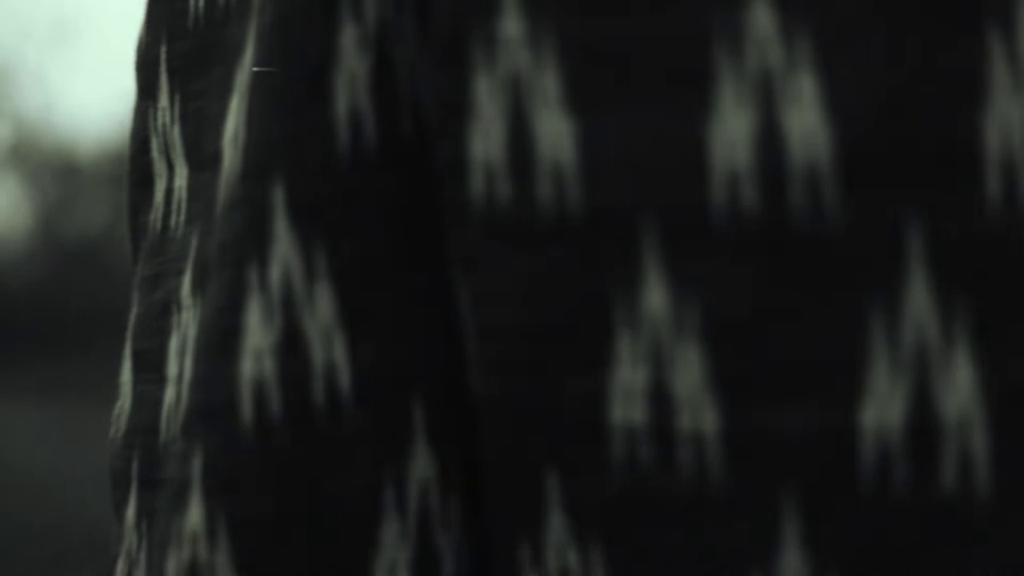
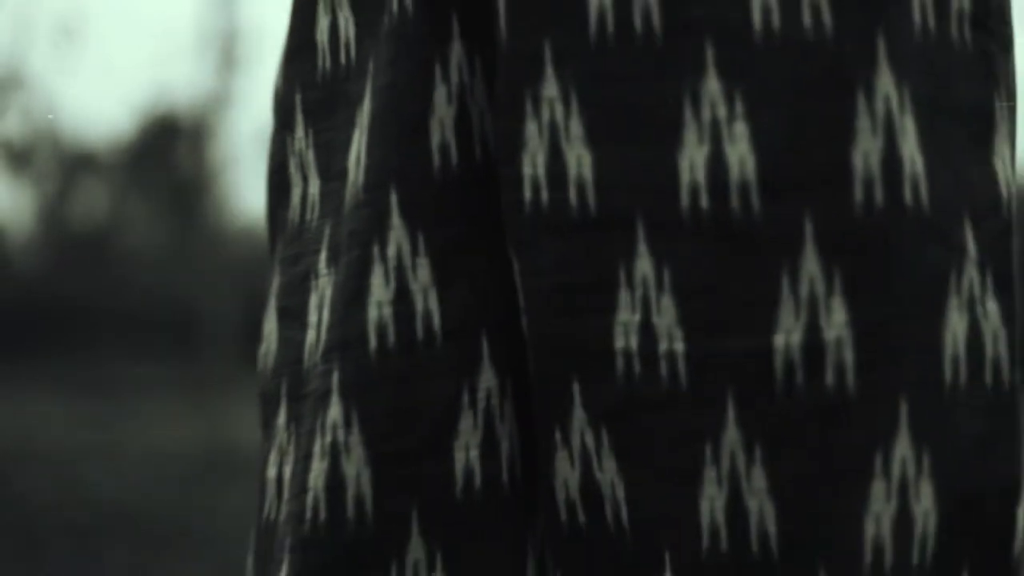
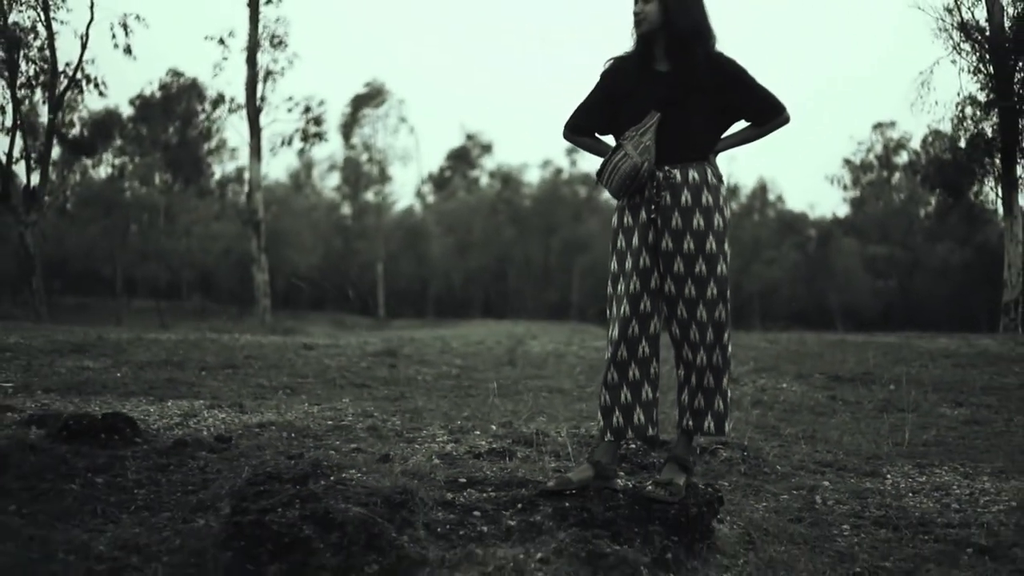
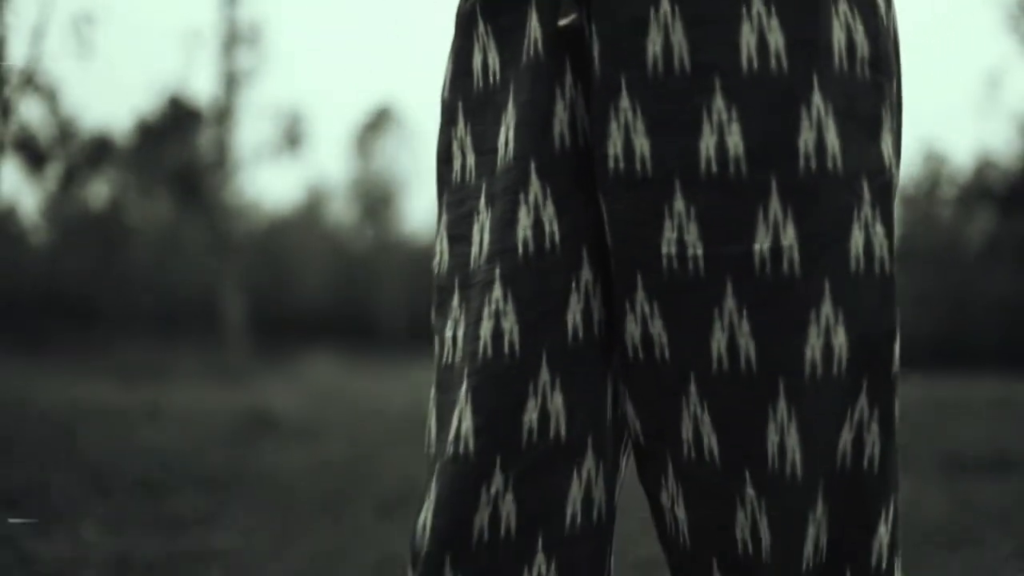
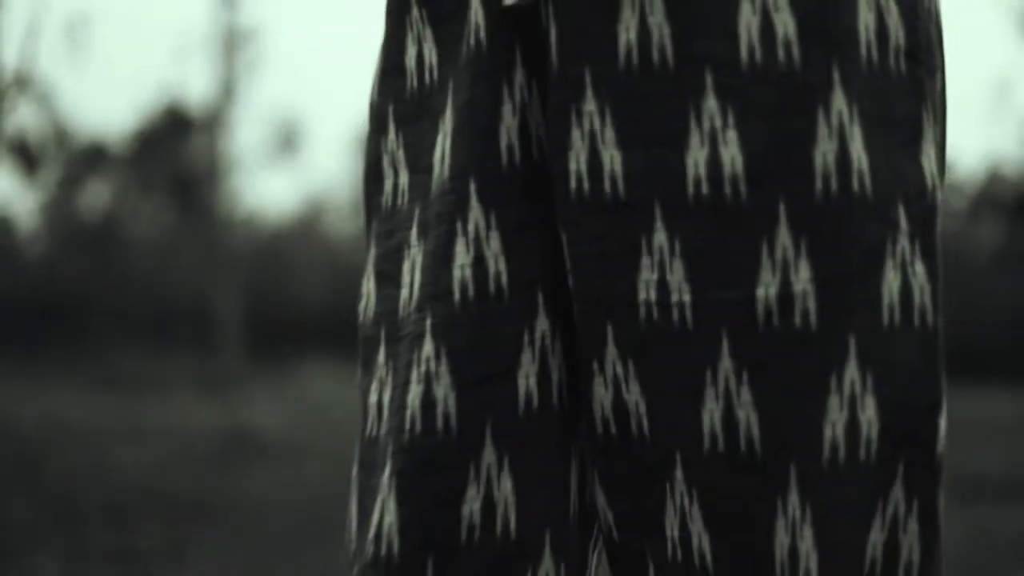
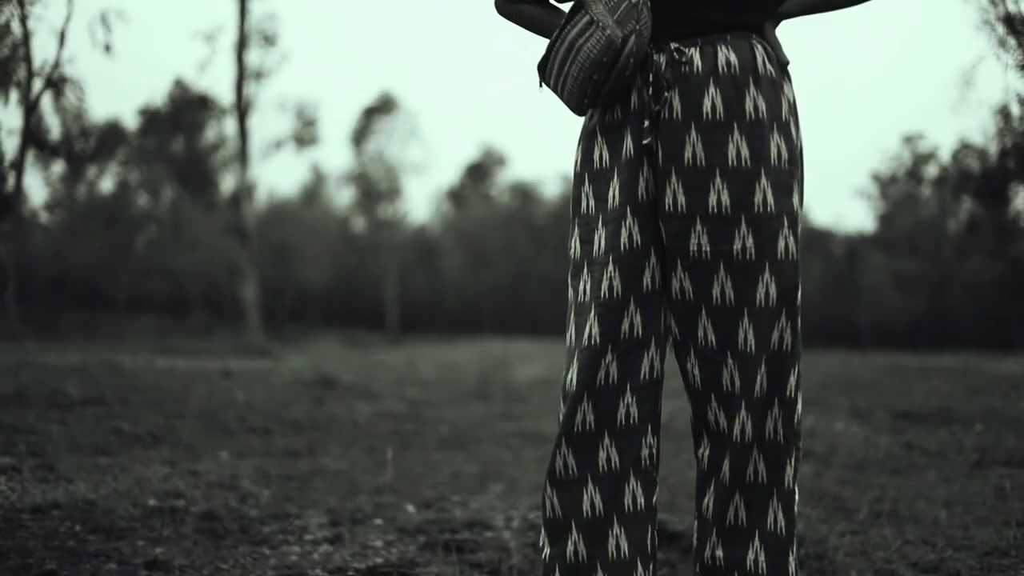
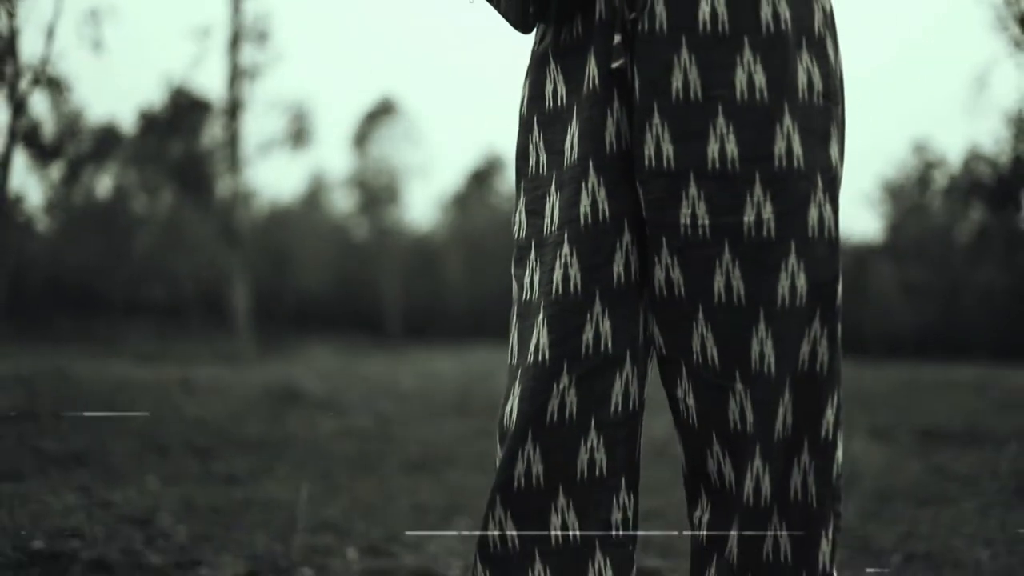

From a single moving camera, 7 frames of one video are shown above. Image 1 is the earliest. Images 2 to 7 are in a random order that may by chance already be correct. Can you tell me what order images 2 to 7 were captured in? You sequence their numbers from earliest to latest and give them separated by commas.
2, 5, 4, 7, 6, 3
